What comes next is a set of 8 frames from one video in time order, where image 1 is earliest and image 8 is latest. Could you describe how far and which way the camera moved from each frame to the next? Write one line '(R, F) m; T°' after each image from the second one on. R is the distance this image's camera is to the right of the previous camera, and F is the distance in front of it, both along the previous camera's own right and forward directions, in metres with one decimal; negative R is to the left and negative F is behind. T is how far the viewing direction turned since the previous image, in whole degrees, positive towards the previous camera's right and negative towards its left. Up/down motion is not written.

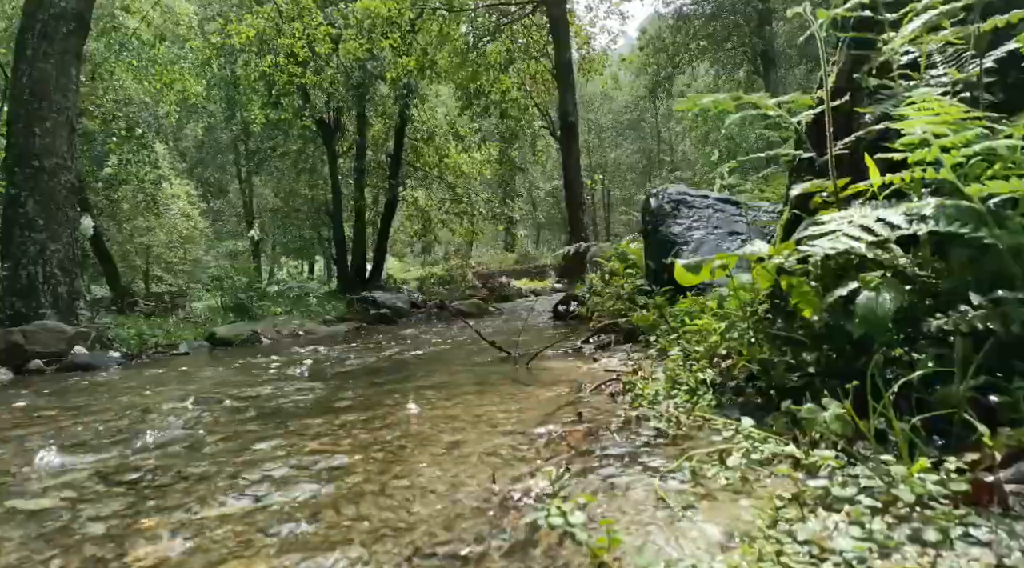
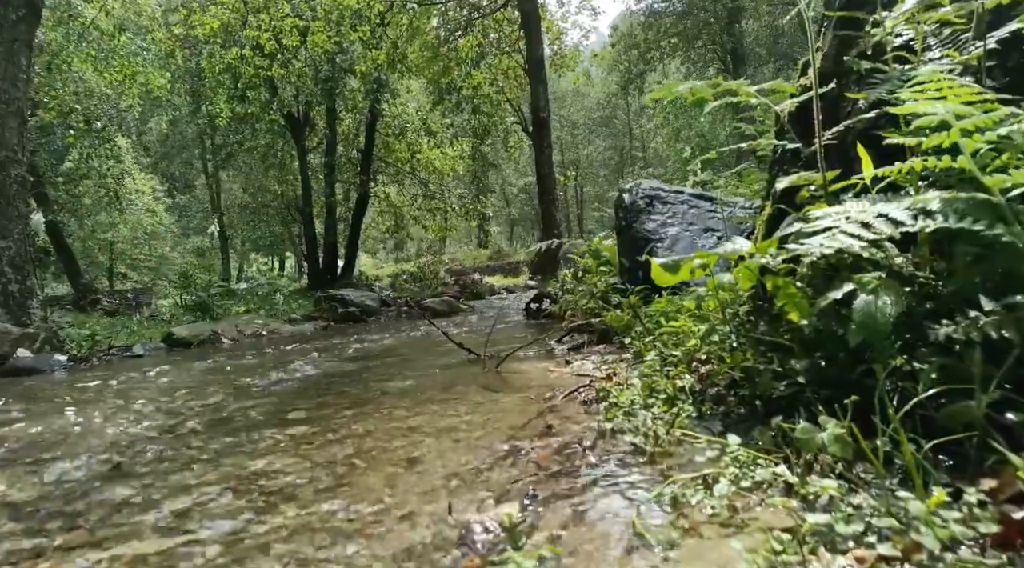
(0.0, +0.3) m; +2°
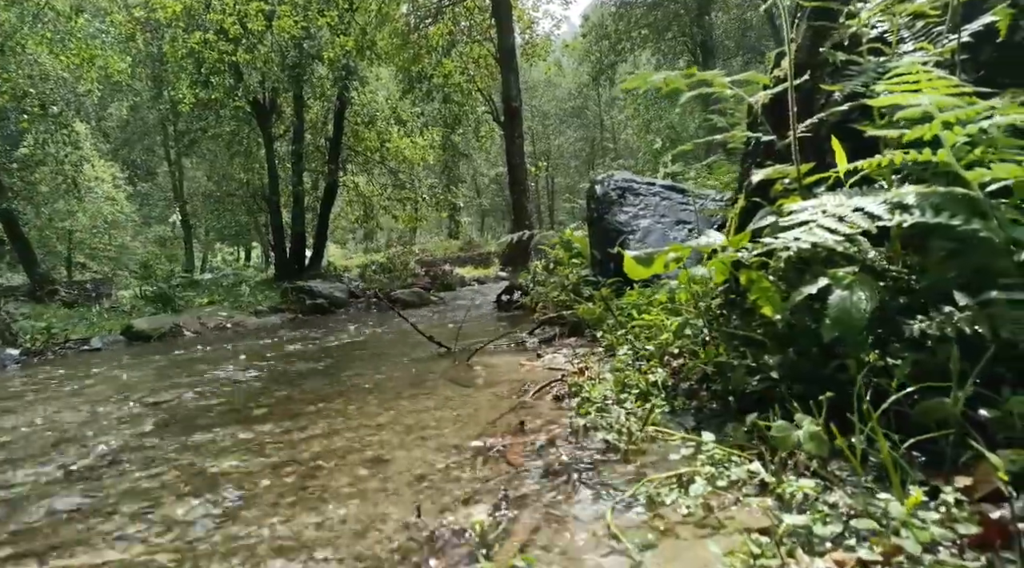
(0.0, +0.1) m; +2°
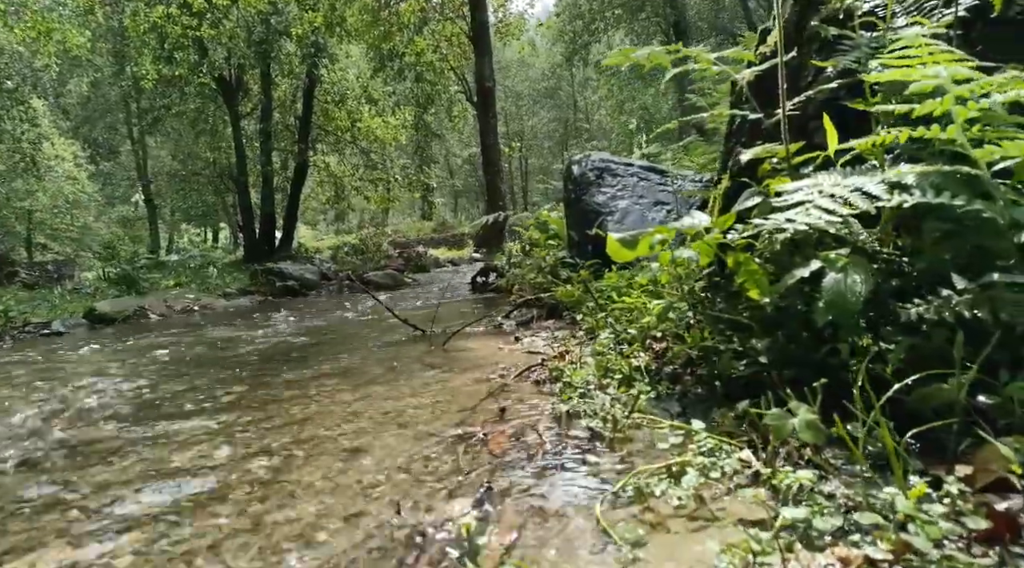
(0.0, +0.1) m; +2°
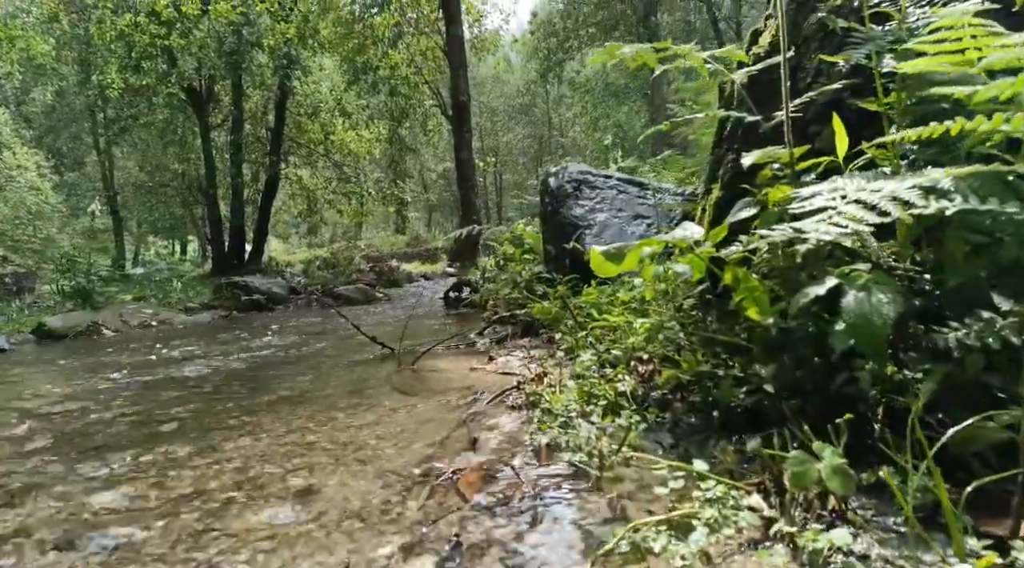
(0.0, +0.3) m; +2°
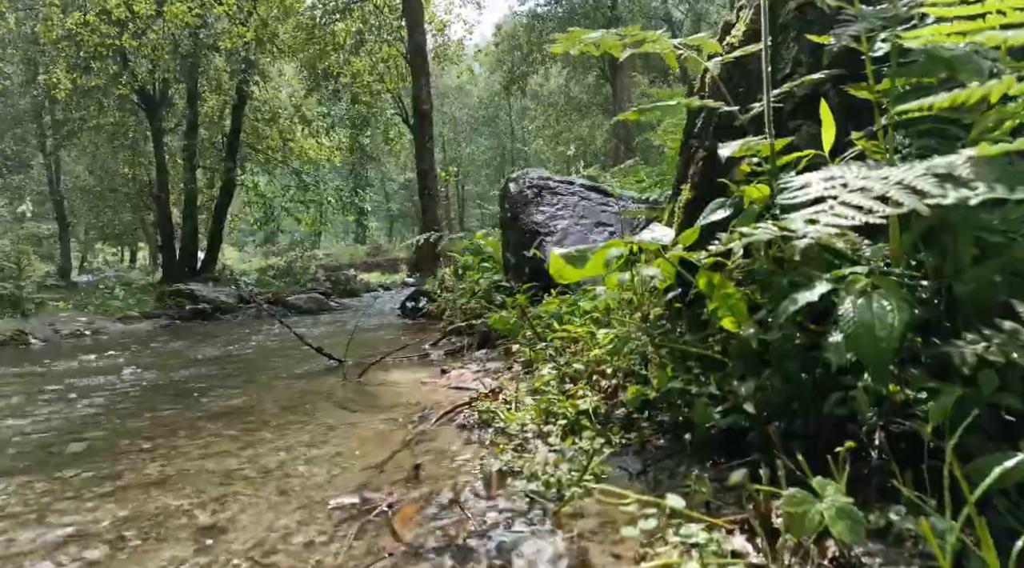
(0.0, +0.3) m; +3°
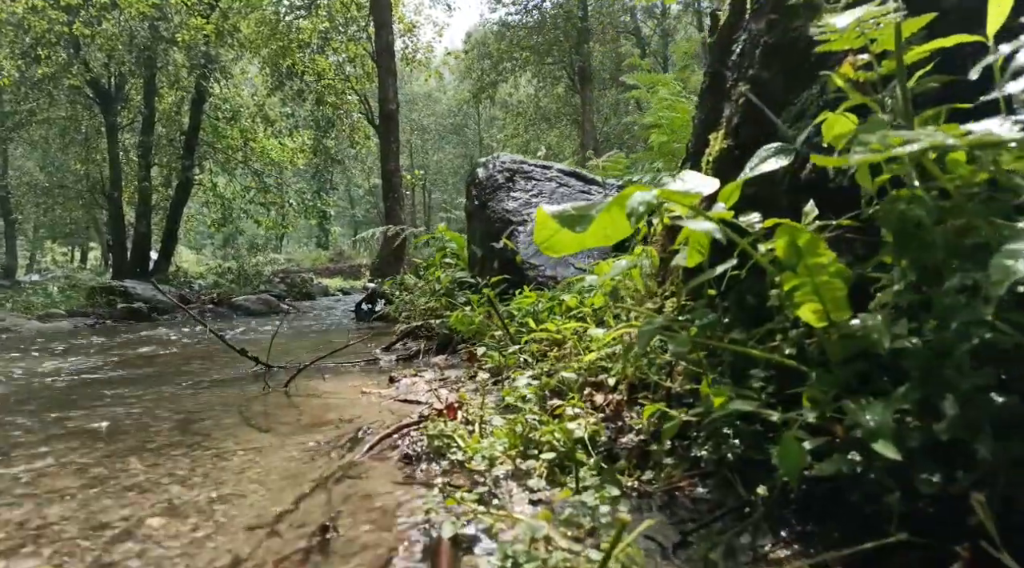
(0.0, +0.9) m; +3°
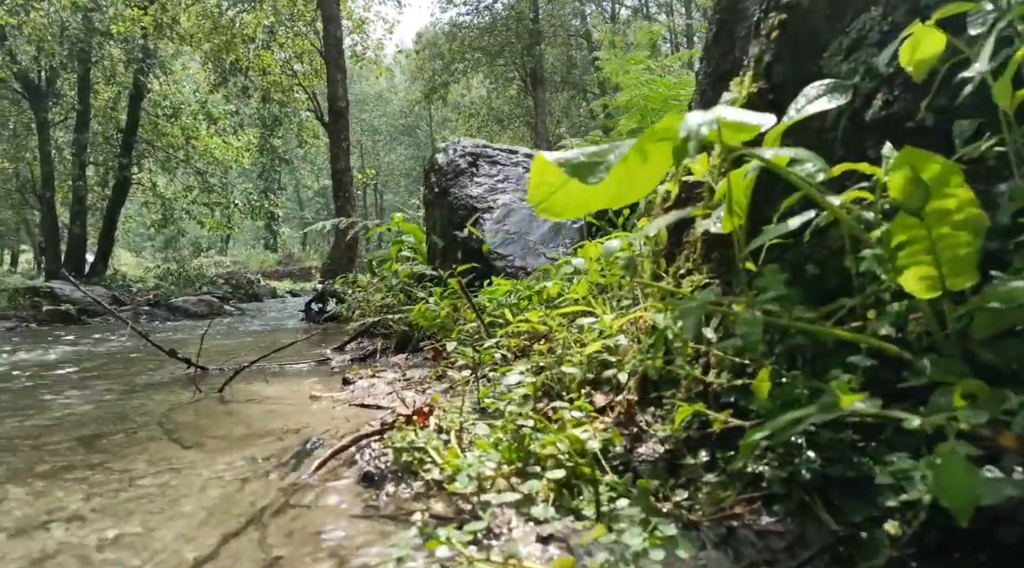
(-0.1, +0.5) m; +4°
